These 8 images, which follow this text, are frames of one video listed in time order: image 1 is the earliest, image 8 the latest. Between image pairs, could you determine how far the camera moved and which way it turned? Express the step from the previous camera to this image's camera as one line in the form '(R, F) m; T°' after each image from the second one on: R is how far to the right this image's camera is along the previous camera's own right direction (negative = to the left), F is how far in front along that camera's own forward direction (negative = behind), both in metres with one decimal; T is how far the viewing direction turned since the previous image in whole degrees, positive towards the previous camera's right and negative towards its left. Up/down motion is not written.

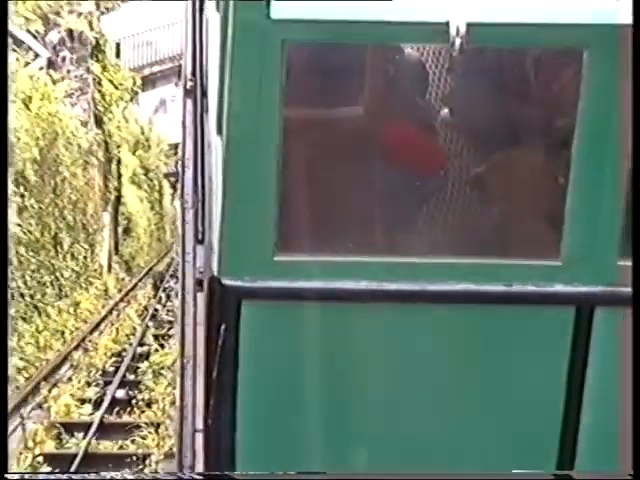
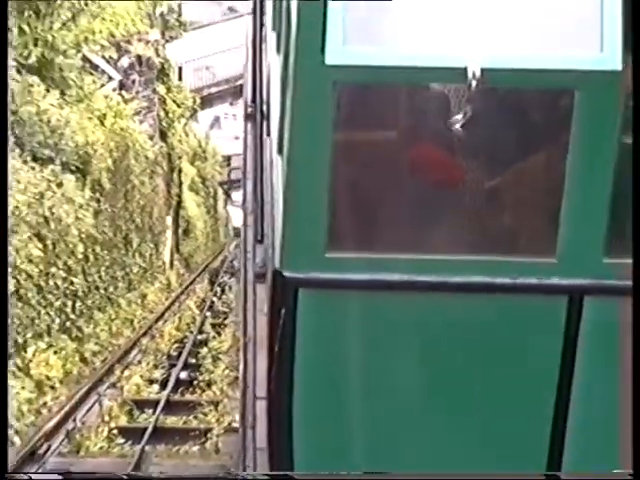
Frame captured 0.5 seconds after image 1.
(0.0, -0.2) m; -1°
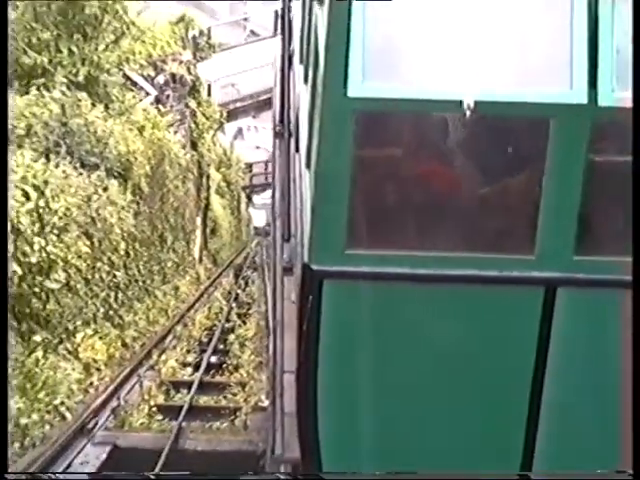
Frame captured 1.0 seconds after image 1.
(0.0, -0.3) m; 0°
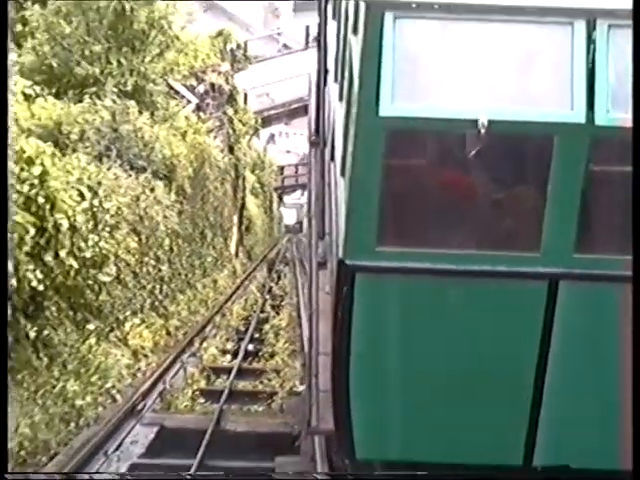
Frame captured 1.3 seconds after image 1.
(+0.1, -0.2) m; -4°
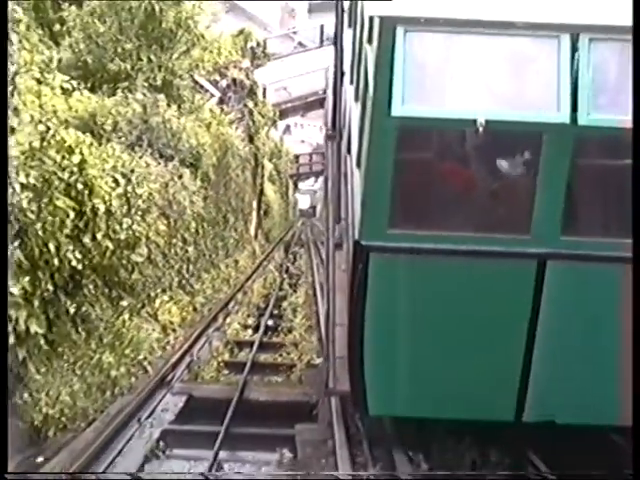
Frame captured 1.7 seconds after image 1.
(+0.1, -0.2) m; -3°
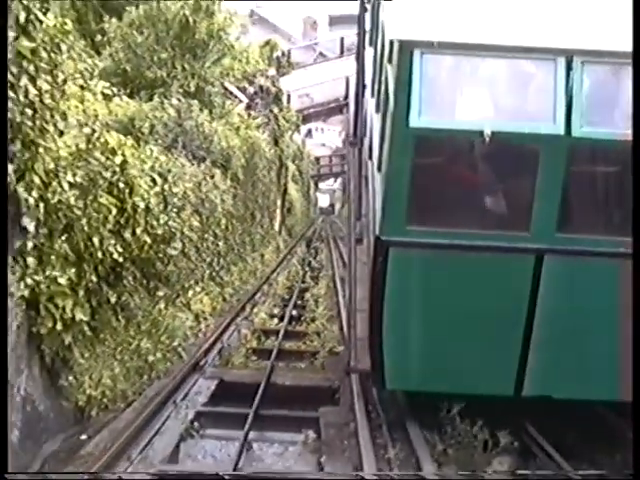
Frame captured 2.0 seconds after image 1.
(+0.1, -0.2) m; -3°
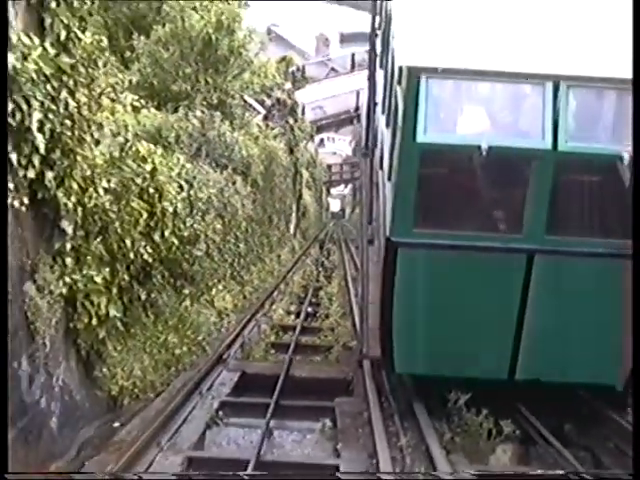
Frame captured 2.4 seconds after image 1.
(+0.1, -0.2) m; -2°
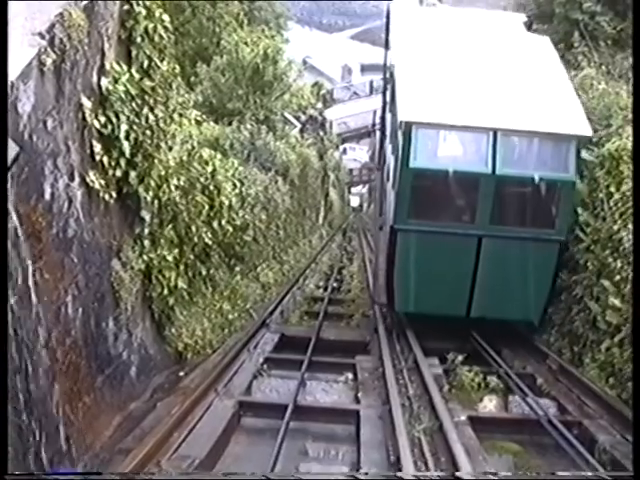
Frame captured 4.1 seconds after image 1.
(+0.1, -0.8) m; -3°
